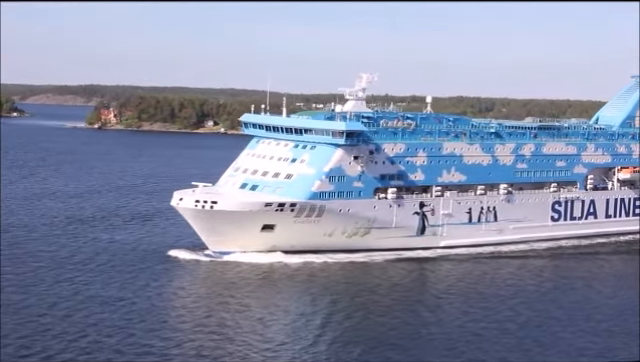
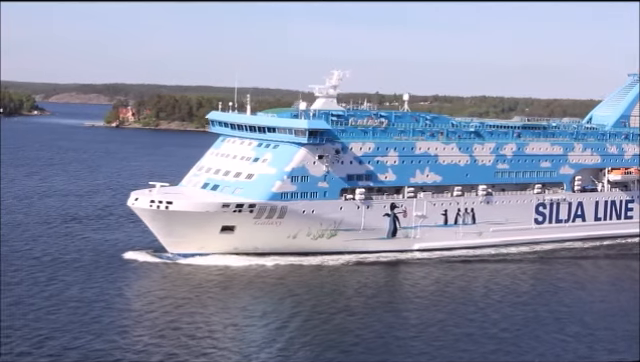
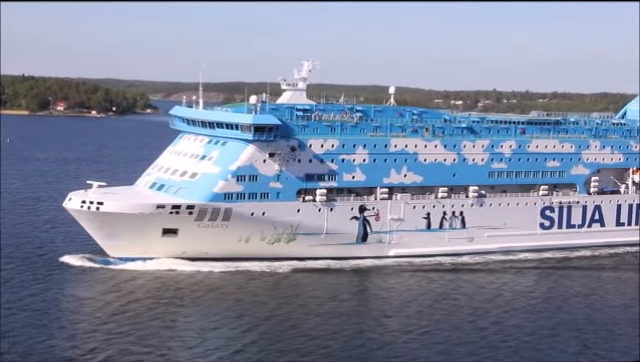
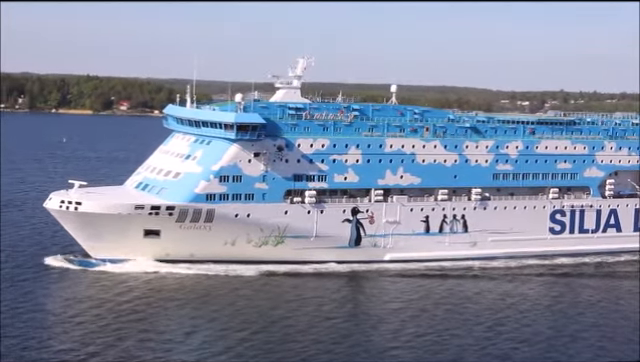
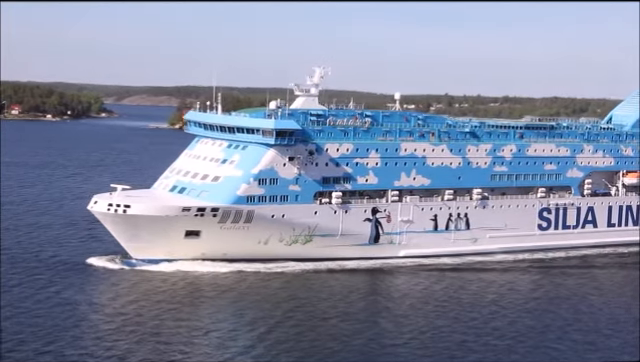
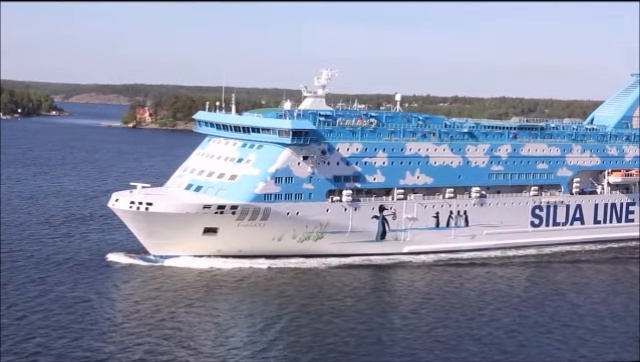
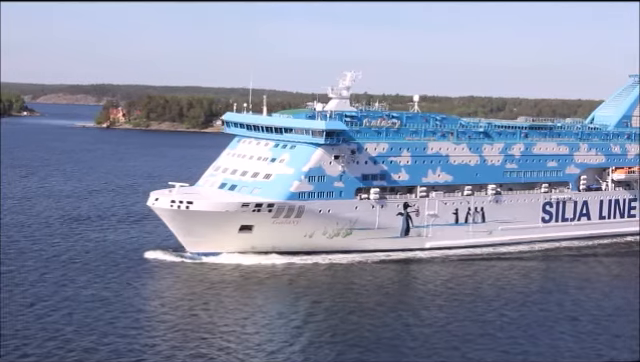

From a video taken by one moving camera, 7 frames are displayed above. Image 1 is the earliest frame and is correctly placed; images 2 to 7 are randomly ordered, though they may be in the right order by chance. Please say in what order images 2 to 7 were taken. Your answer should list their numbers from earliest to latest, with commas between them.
7, 2, 6, 5, 3, 4
